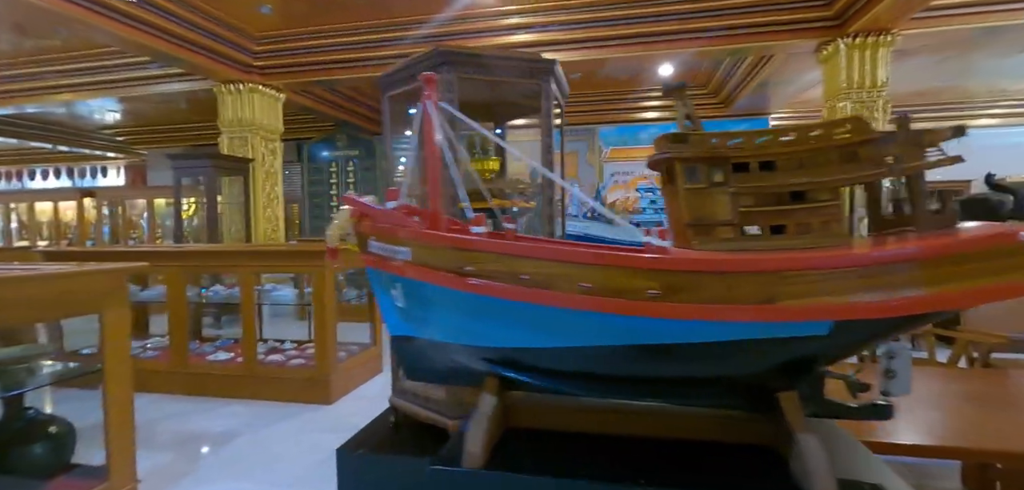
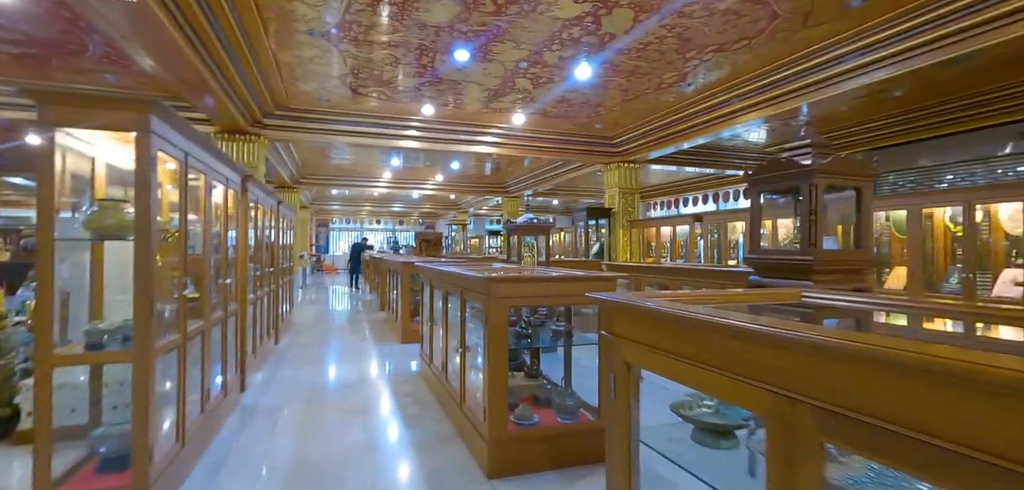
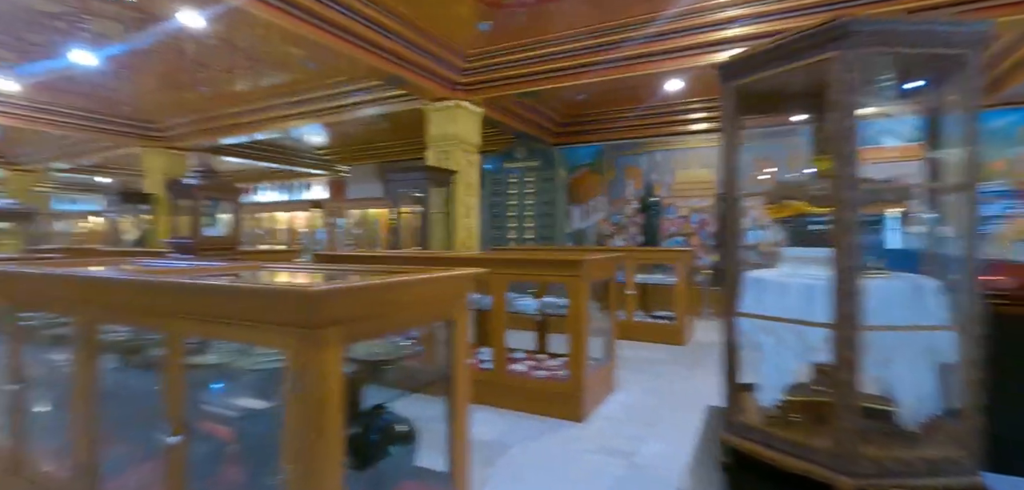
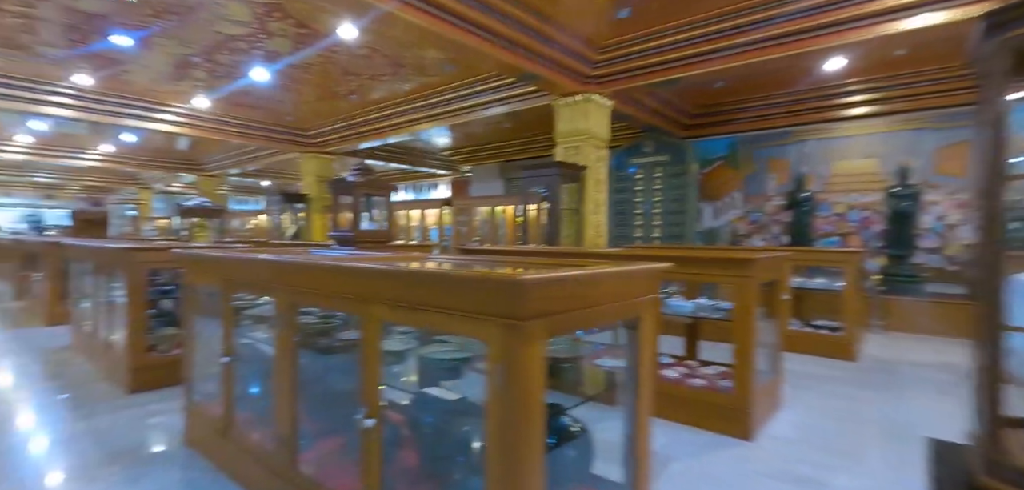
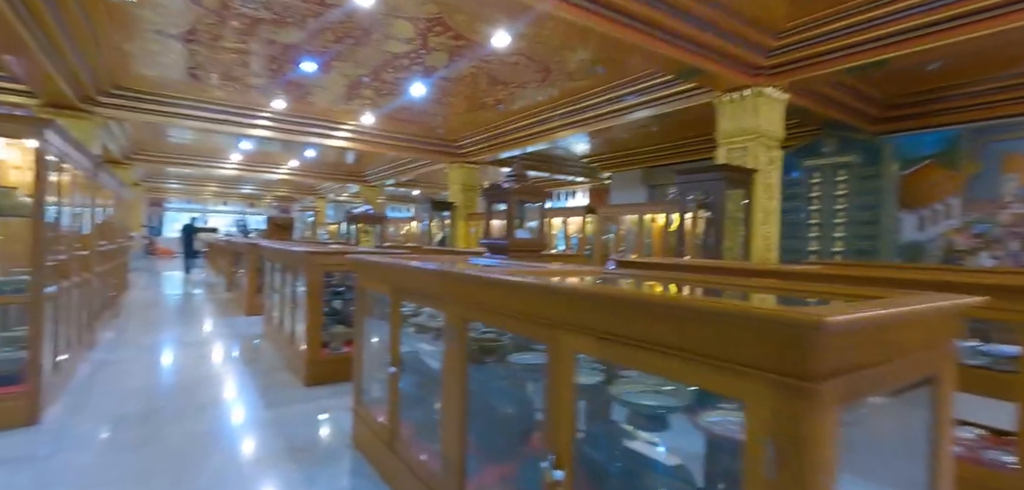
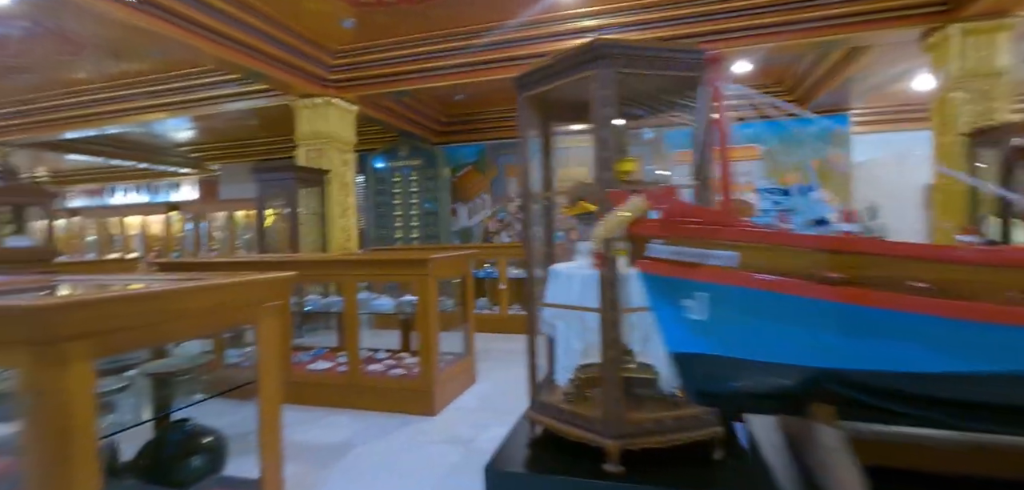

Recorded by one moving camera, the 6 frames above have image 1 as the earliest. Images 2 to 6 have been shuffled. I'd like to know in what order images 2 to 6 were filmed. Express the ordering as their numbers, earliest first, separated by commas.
6, 3, 4, 5, 2
